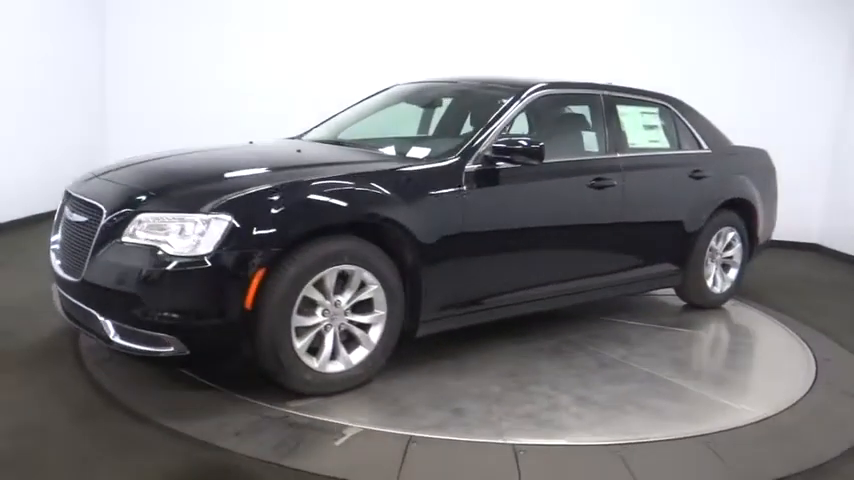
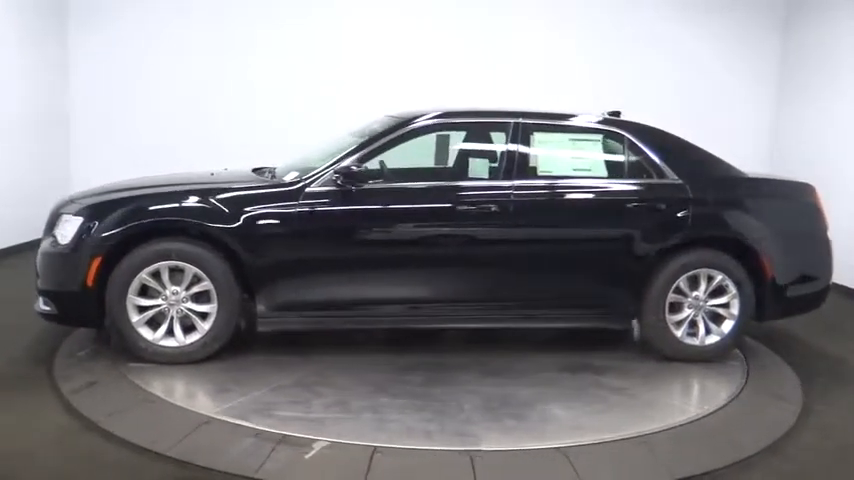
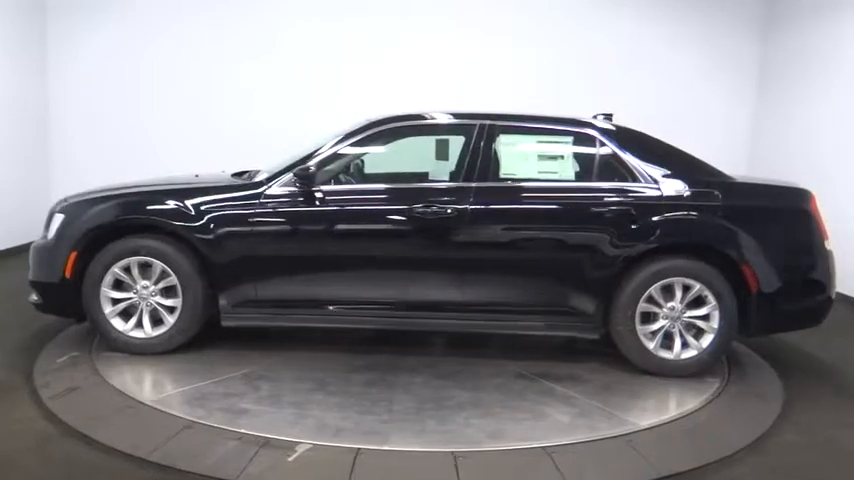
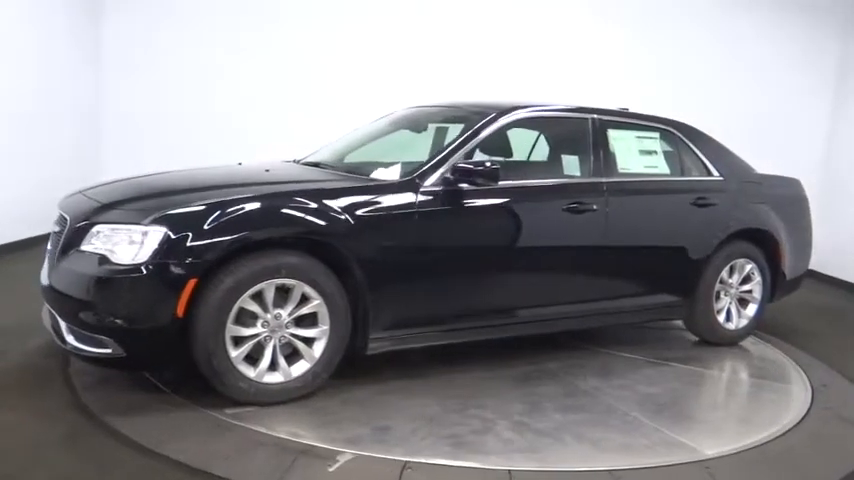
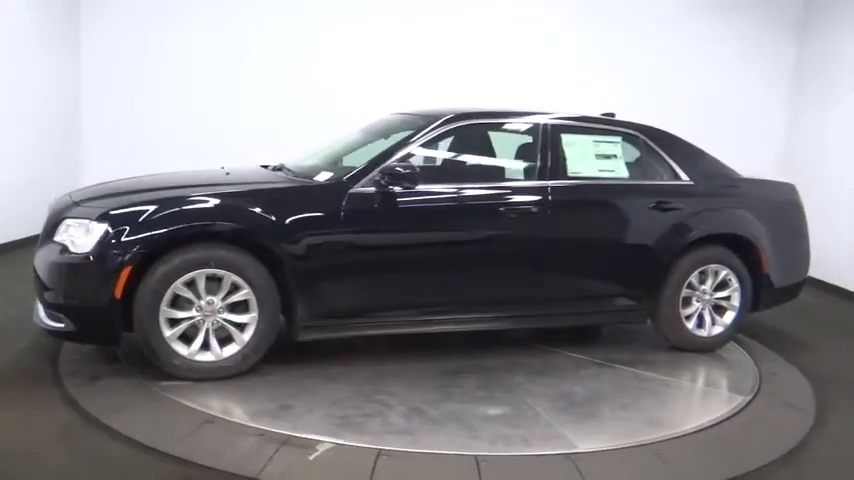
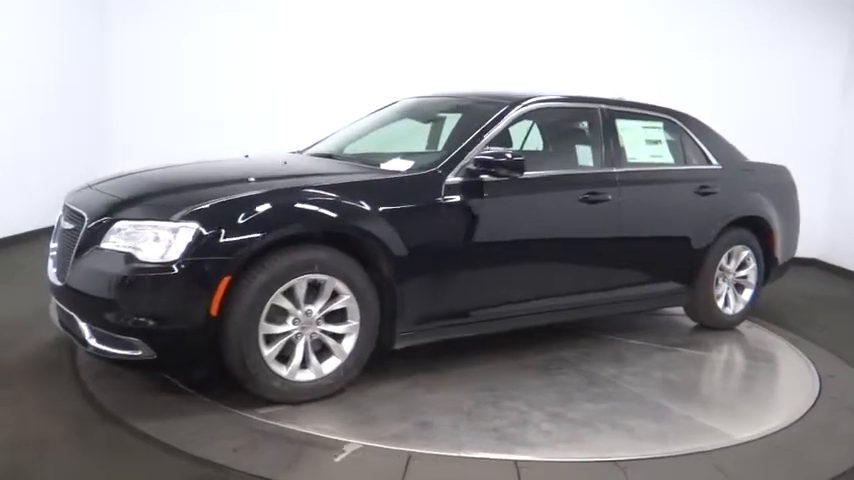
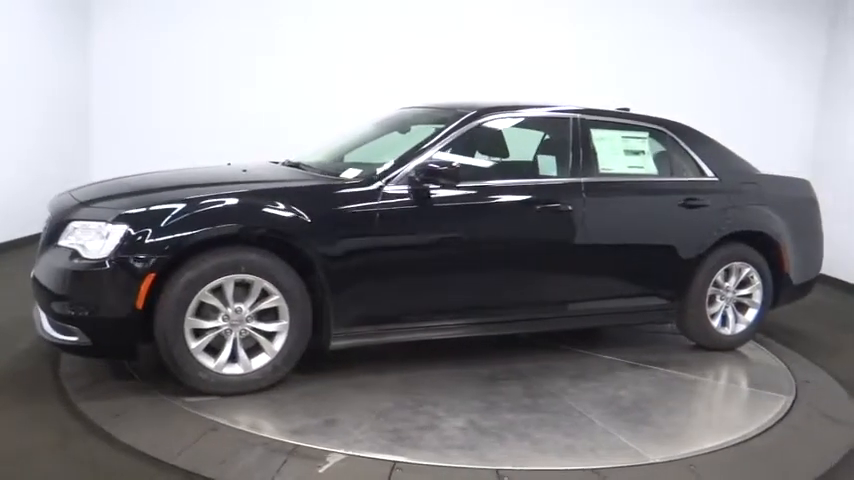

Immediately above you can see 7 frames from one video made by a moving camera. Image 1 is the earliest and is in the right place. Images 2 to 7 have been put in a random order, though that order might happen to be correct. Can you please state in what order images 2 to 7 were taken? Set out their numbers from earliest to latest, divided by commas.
6, 4, 7, 5, 2, 3
